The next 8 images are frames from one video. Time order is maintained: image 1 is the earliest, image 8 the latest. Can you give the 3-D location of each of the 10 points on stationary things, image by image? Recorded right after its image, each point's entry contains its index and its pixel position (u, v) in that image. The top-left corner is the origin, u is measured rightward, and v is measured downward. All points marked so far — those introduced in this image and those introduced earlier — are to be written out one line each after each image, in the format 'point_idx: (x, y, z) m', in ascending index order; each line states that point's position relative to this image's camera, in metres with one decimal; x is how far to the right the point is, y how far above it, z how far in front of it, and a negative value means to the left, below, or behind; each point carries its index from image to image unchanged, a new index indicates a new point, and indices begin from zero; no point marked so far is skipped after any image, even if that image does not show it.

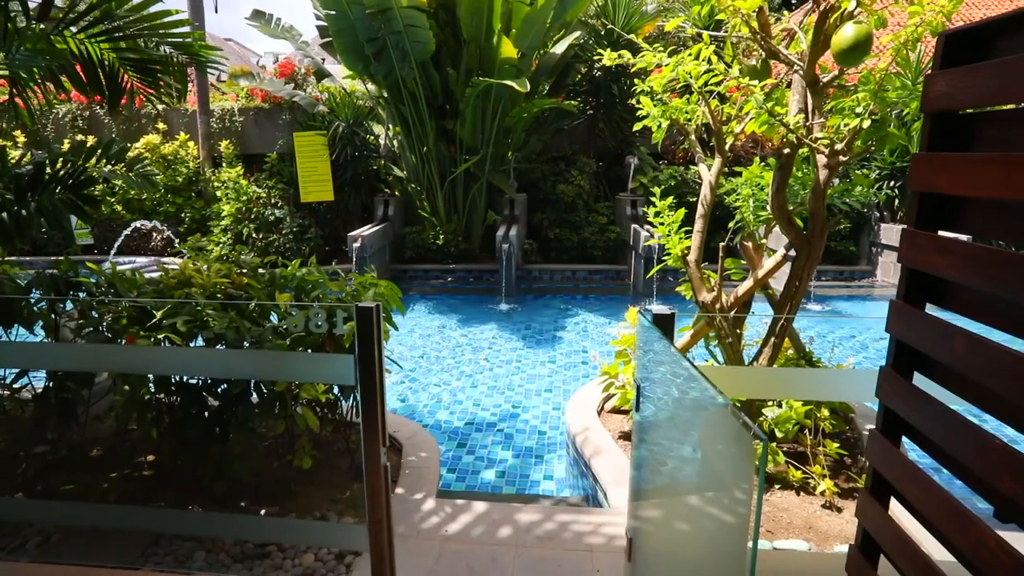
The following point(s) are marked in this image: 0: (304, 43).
0: (-2.8, +3.3, +8.5) m
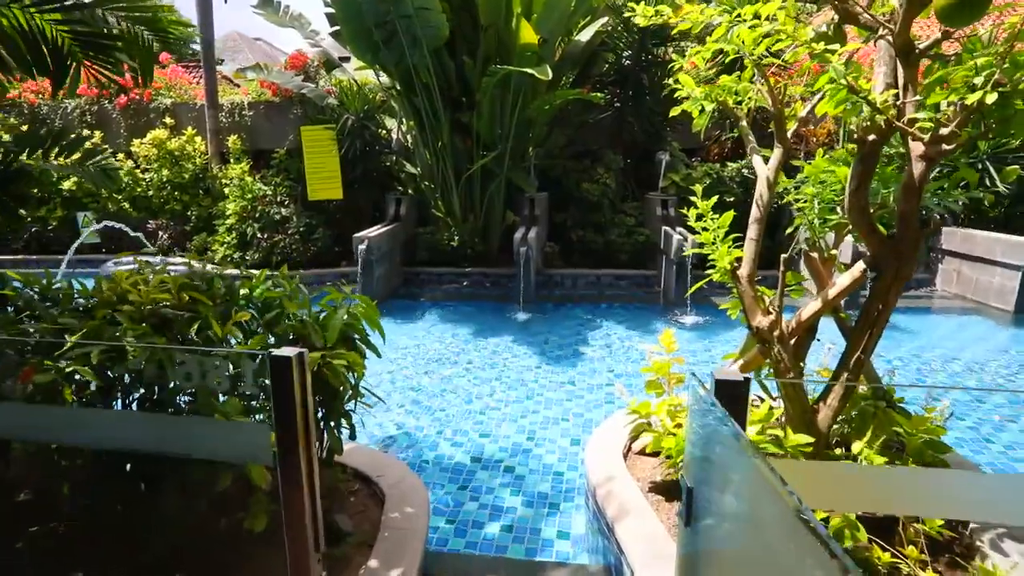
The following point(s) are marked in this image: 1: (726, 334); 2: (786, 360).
0: (-2.5, +3.3, +8.0) m
1: (+1.8, -0.4, +5.4) m
2: (+1.0, -0.3, +2.3) m
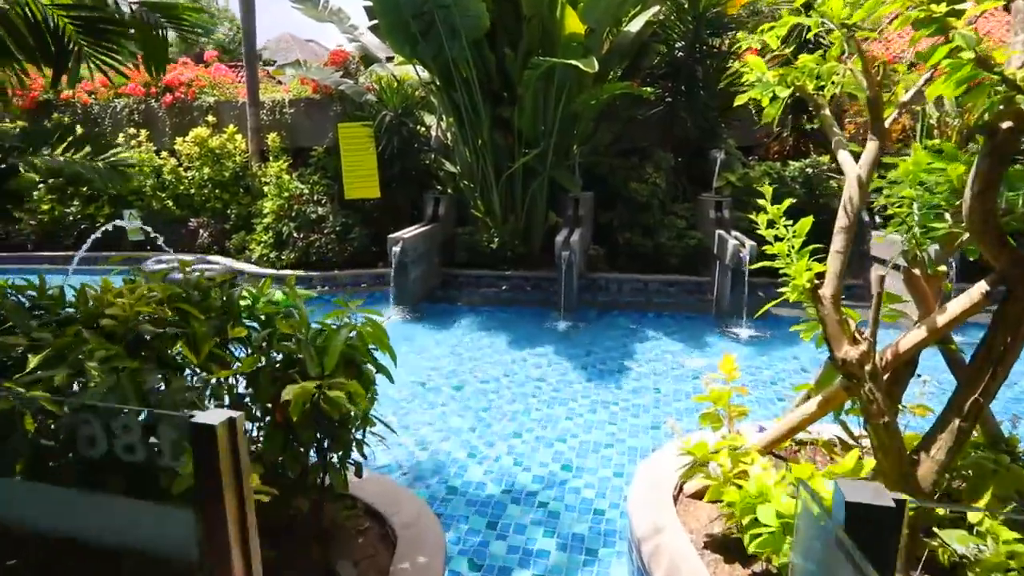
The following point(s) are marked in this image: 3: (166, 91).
0: (-2.0, +3.3, +7.8) m
1: (+2.1, -0.5, +4.9) m
2: (+1.1, -0.3, +1.9) m
3: (-5.2, +3.0, +9.4) m
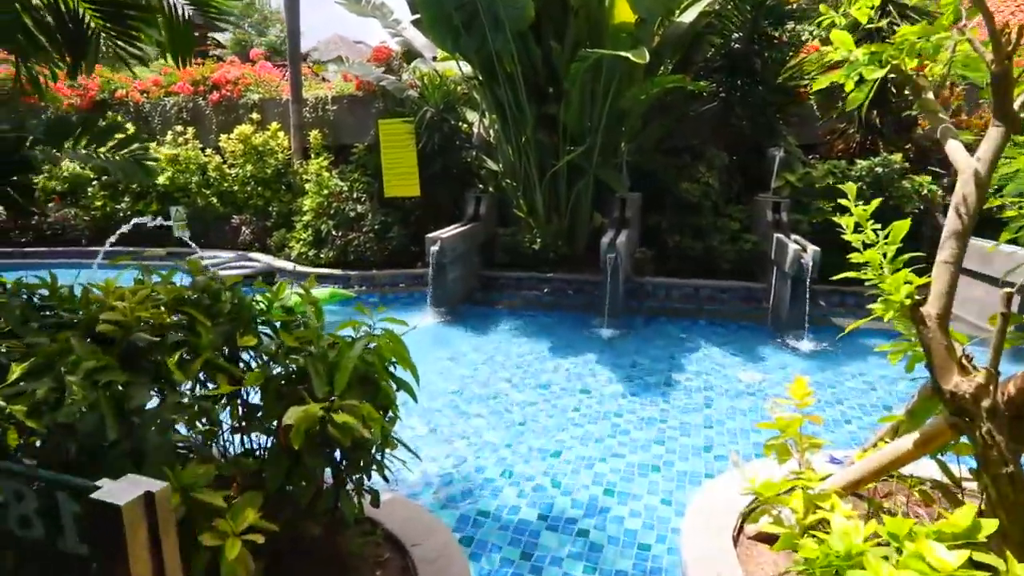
0: (-1.4, +3.3, +7.7) m
1: (+2.4, -0.6, +4.4) m
2: (+1.2, -0.4, +1.5) m
3: (-4.5, +3.0, +9.5) m
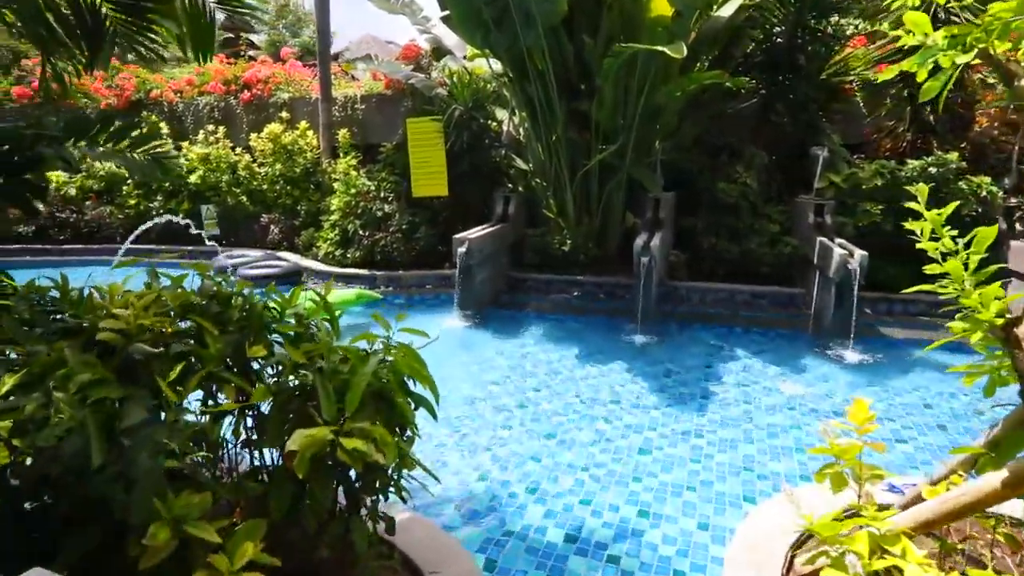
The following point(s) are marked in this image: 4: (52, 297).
0: (-1.0, +3.2, +7.6) m
1: (+2.6, -0.6, +4.2) m
2: (+1.2, -0.4, +1.3) m
3: (-4.1, +3.0, +9.5) m
4: (-1.6, 0.0, +2.2) m
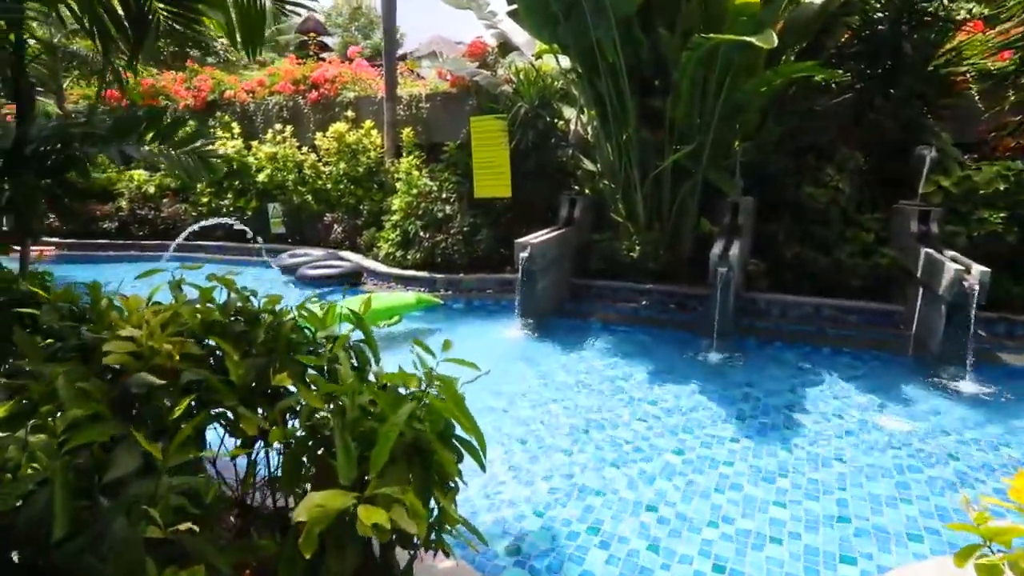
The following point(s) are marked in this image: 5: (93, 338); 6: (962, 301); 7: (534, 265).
0: (-0.2, +3.2, +7.3) m
1: (+3.0, -0.7, +3.6) m
2: (+1.3, -0.5, +0.9) m
3: (-3.0, +3.1, +9.5) m
4: (-1.4, -0.1, +2.0) m
5: (-1.1, -0.1, +1.7) m
6: (+2.9, -0.1, +4.1) m
7: (+0.2, +0.2, +5.4) m
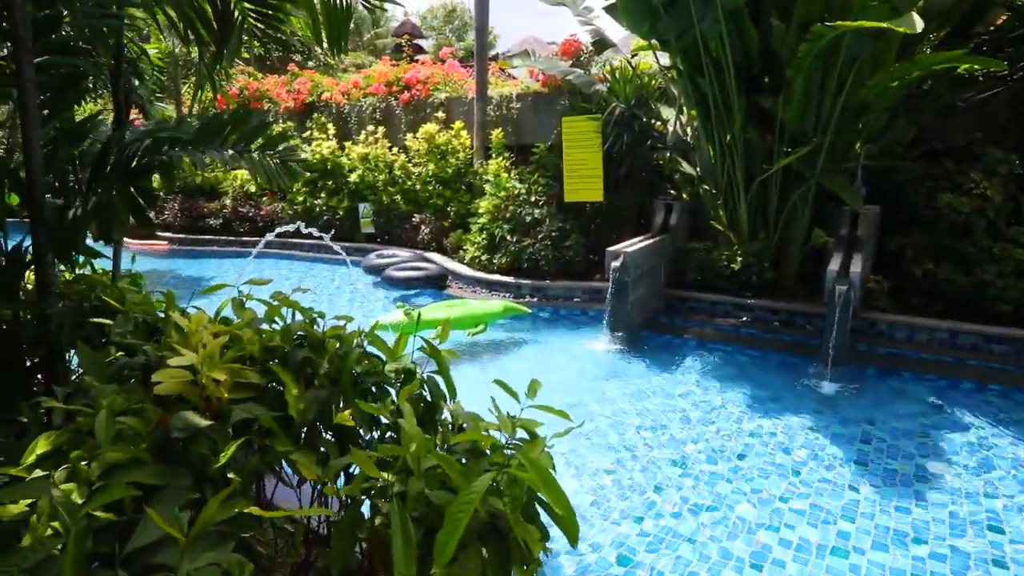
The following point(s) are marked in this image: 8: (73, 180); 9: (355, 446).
0: (+0.9, +3.1, +7.0) m
1: (+3.4, -0.9, +2.9) m
2: (+1.4, -0.6, +0.4) m
3: (-1.6, +3.1, +9.6) m
4: (-1.1, -0.1, +1.9) m
5: (-0.9, -0.2, +1.6) m
6: (+3.5, -0.2, +3.4) m
7: (+0.9, +0.1, +5.1) m
8: (-1.5, +0.4, +2.1) m
9: (-0.4, -0.4, +1.4) m
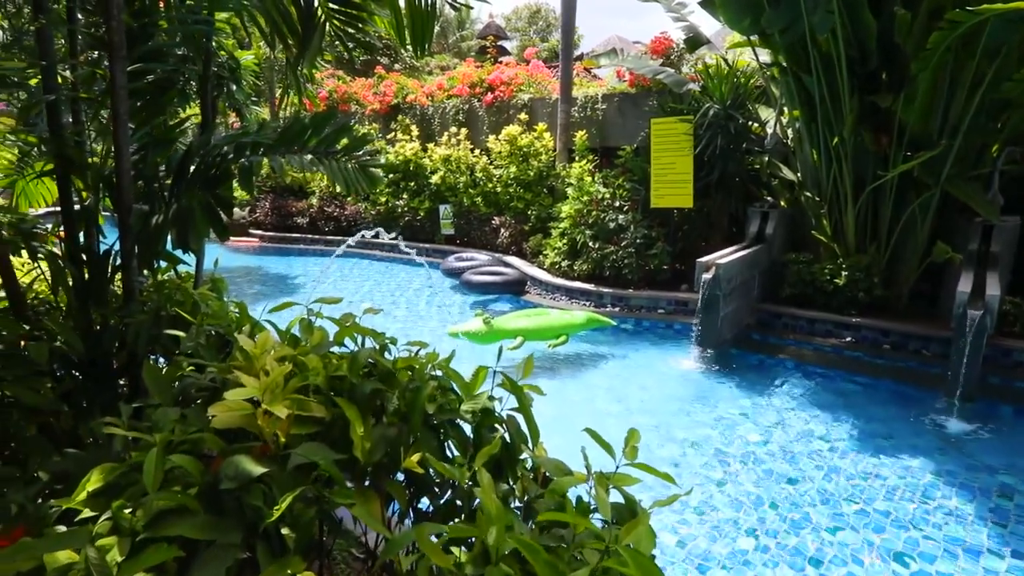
0: (+1.8, +3.0, +6.6) m
1: (+3.7, -1.1, +2.2) m
2: (+1.5, -0.7, 0.0) m
3: (-0.4, +3.0, +9.5) m
4: (-0.9, -0.1, +1.9) m
5: (-0.7, -0.2, +1.5) m
6: (+3.9, -0.4, +2.8) m
7: (+1.5, 0.0, +4.7) m
8: (-1.2, +0.3, +2.1) m
9: (-0.2, -0.4, +1.3) m
